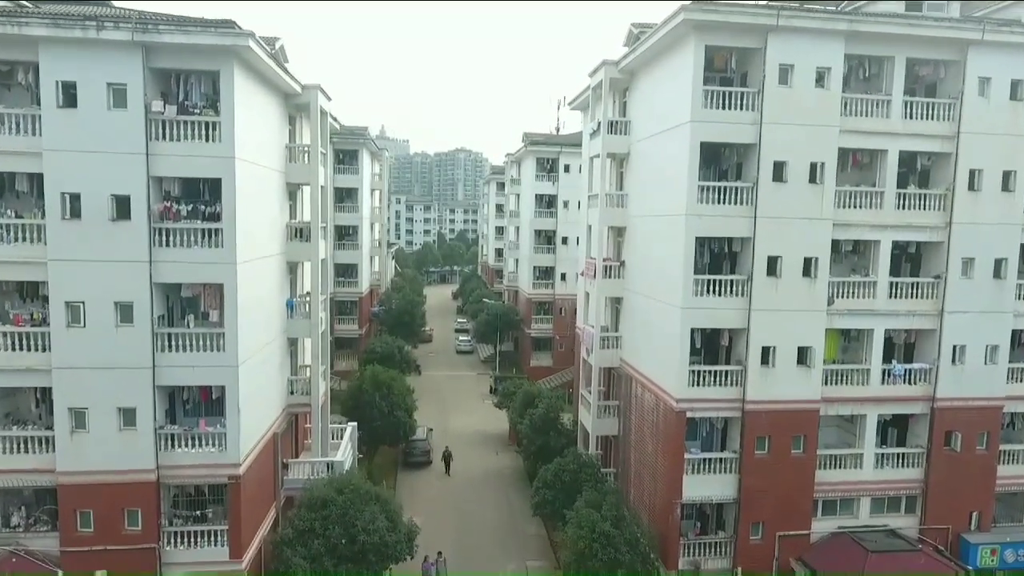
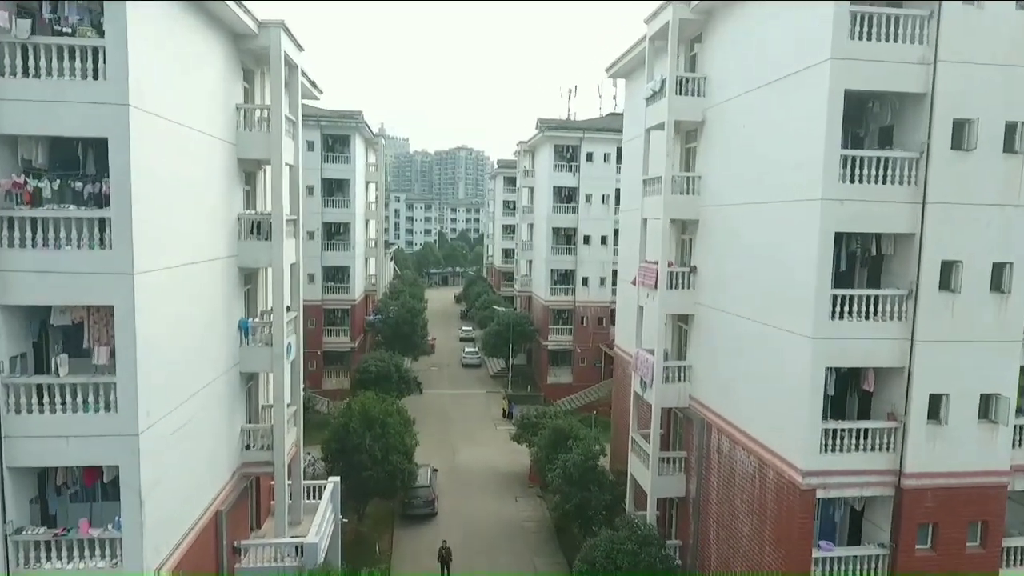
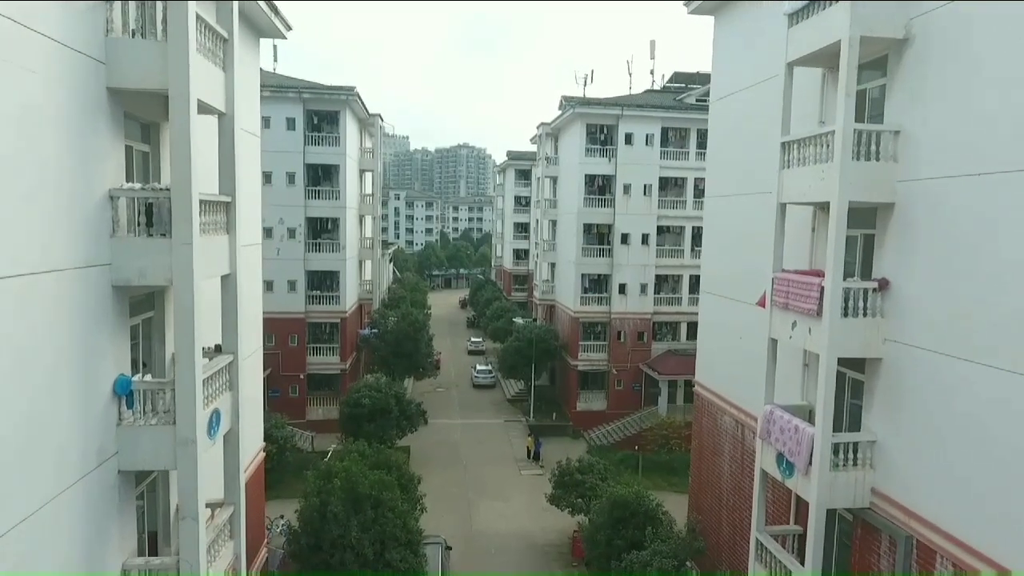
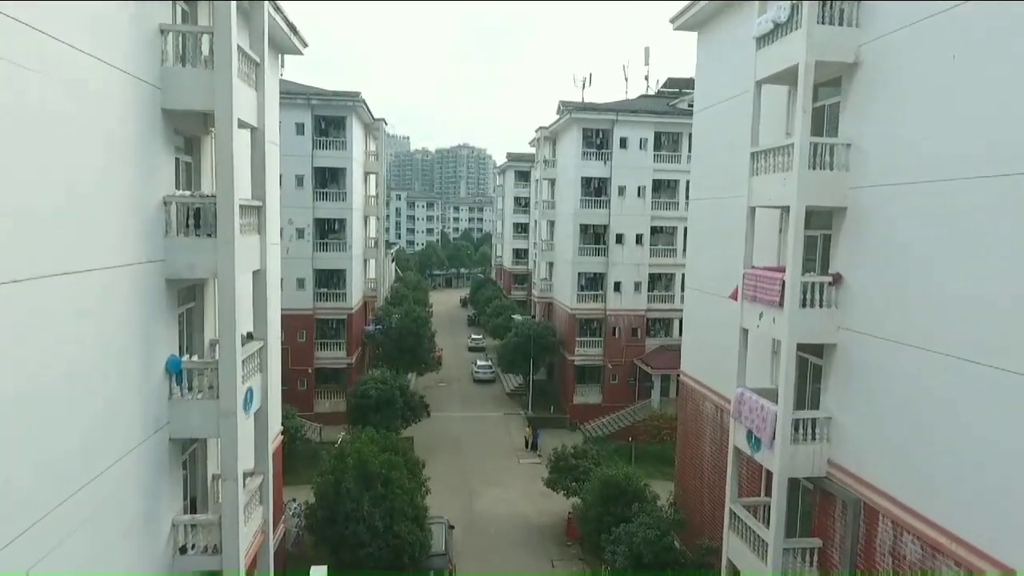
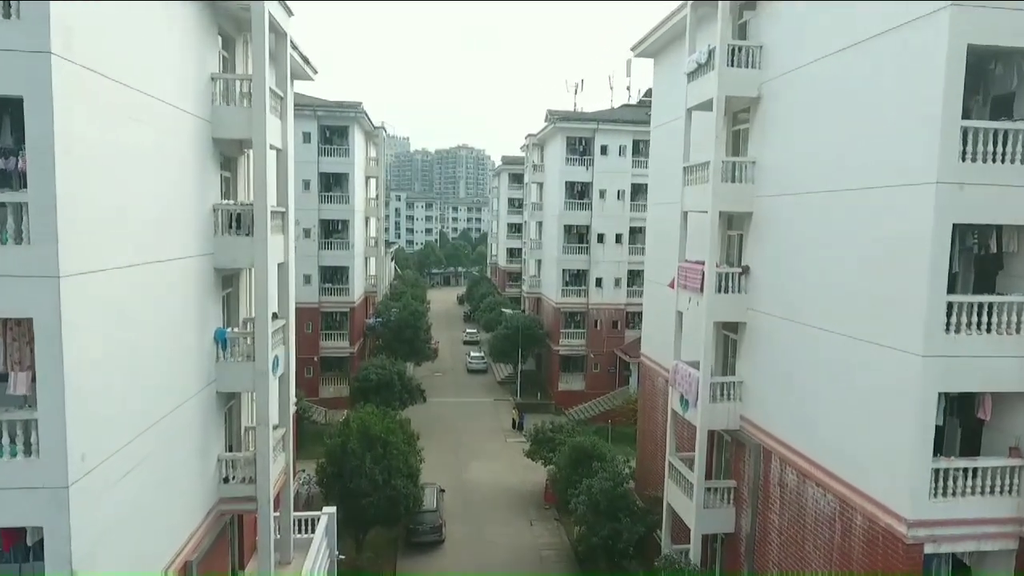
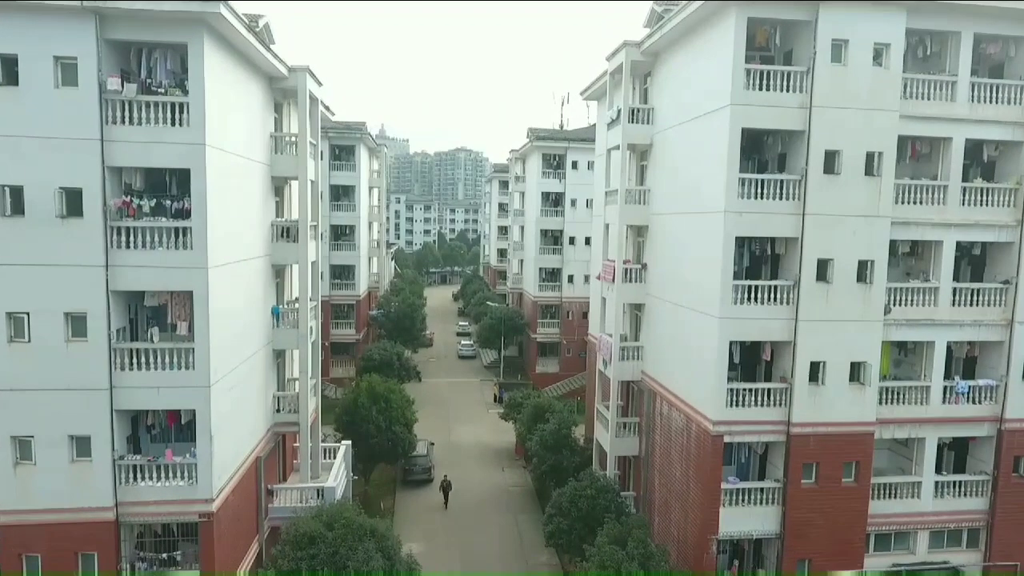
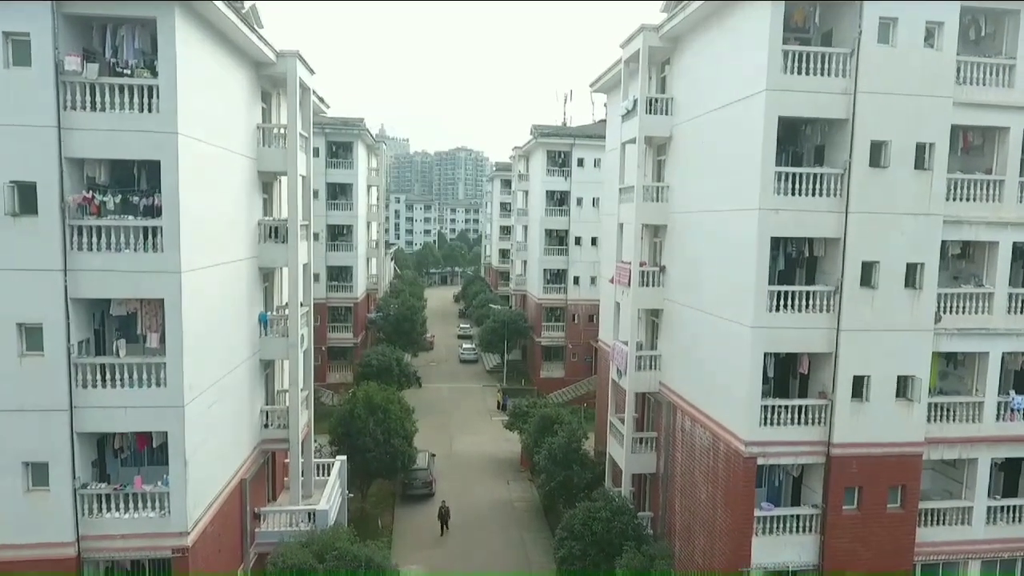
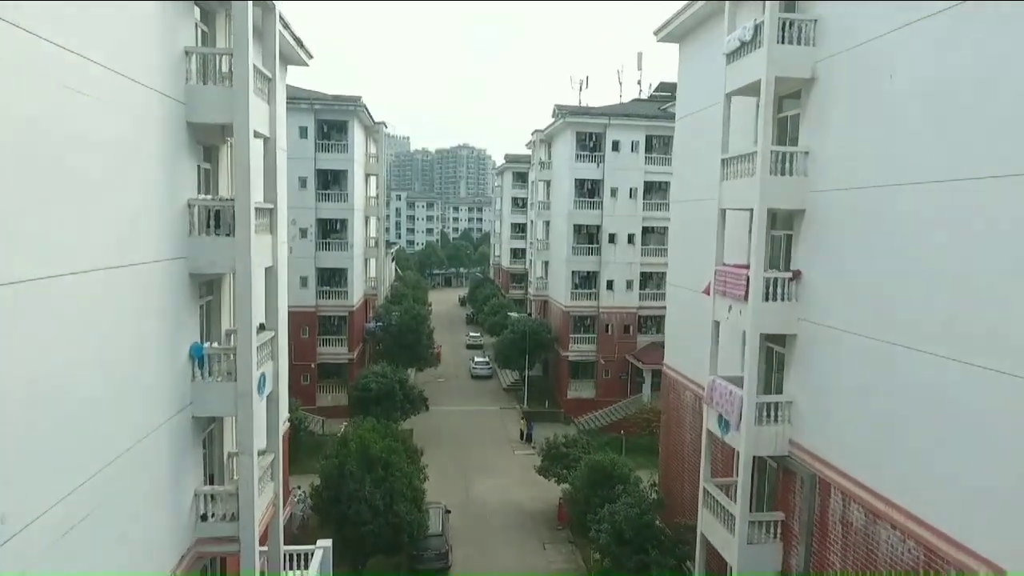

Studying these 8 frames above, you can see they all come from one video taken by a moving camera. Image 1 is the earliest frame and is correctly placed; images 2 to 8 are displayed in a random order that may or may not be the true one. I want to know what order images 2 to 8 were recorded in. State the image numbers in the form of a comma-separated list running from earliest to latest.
6, 7, 2, 5, 8, 4, 3
